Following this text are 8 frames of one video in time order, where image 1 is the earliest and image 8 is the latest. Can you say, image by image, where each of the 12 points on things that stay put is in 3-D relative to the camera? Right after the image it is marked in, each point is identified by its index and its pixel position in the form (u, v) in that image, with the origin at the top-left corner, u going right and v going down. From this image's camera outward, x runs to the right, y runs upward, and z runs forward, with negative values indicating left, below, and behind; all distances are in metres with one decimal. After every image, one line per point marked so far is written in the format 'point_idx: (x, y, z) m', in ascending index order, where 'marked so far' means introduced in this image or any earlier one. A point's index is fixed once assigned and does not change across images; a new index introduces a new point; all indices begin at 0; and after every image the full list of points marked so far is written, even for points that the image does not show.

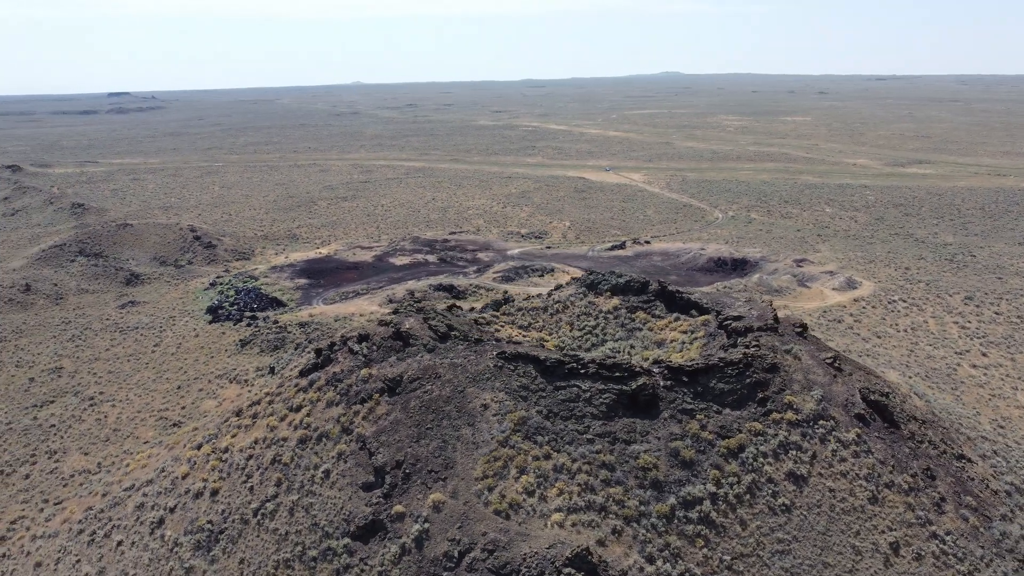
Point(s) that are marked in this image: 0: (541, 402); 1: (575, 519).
0: (+0.5, -2.3, +16.1) m
1: (+1.1, -4.0, +13.9) m
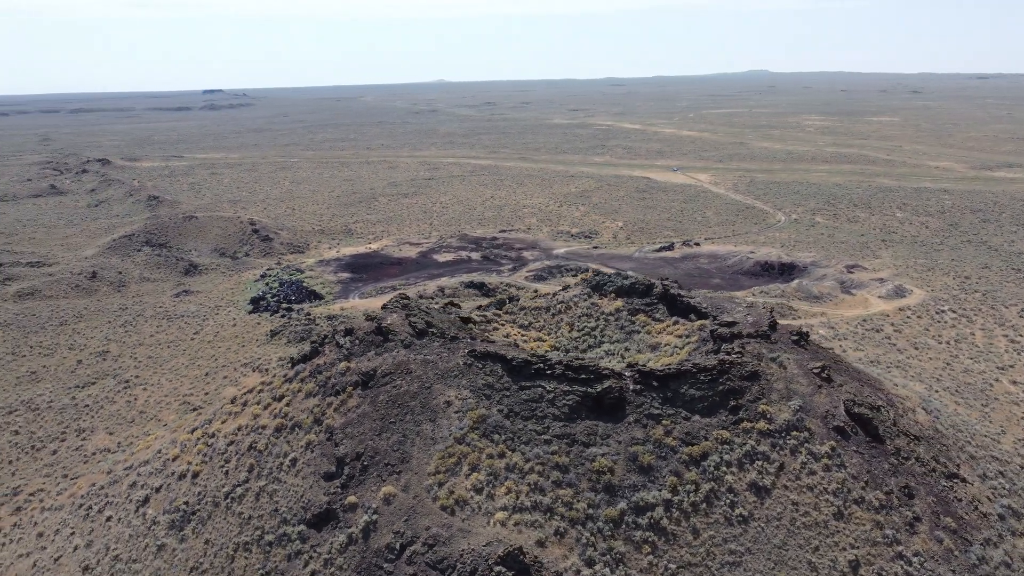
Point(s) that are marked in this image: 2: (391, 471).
0: (-0.2, -2.3, +16.2) m
1: (+0.1, -4.0, +14.0) m
2: (-2.3, -3.4, +15.2) m
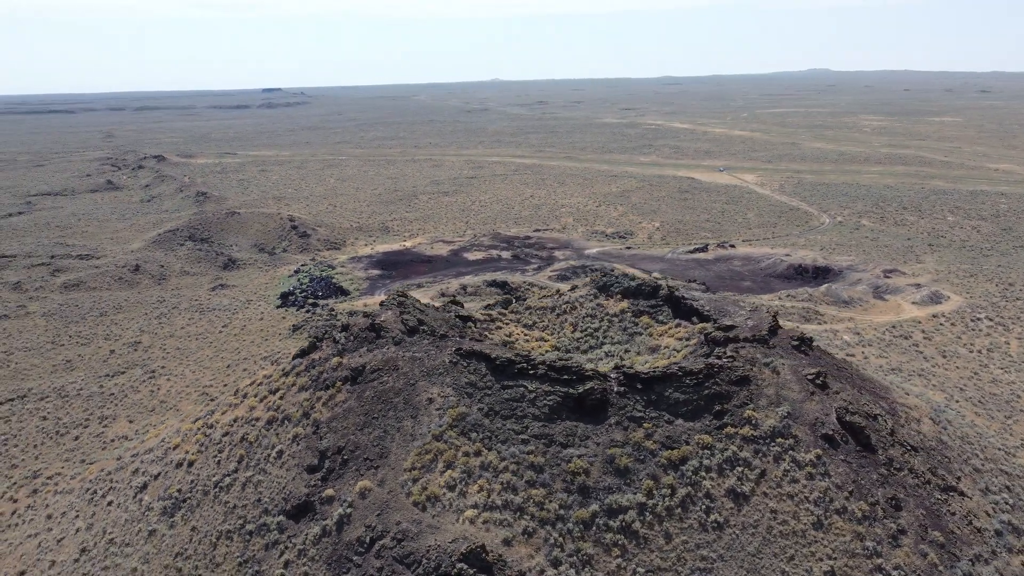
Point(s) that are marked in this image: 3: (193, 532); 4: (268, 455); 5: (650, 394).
0: (-0.6, -2.2, +16.3) m
1: (-0.4, -4.0, +14.1) m
2: (-2.7, -3.4, +15.4) m
3: (-6.3, -4.8, +15.9) m
4: (-5.1, -3.5, +16.8) m
5: (+2.8, -2.2, +16.7) m
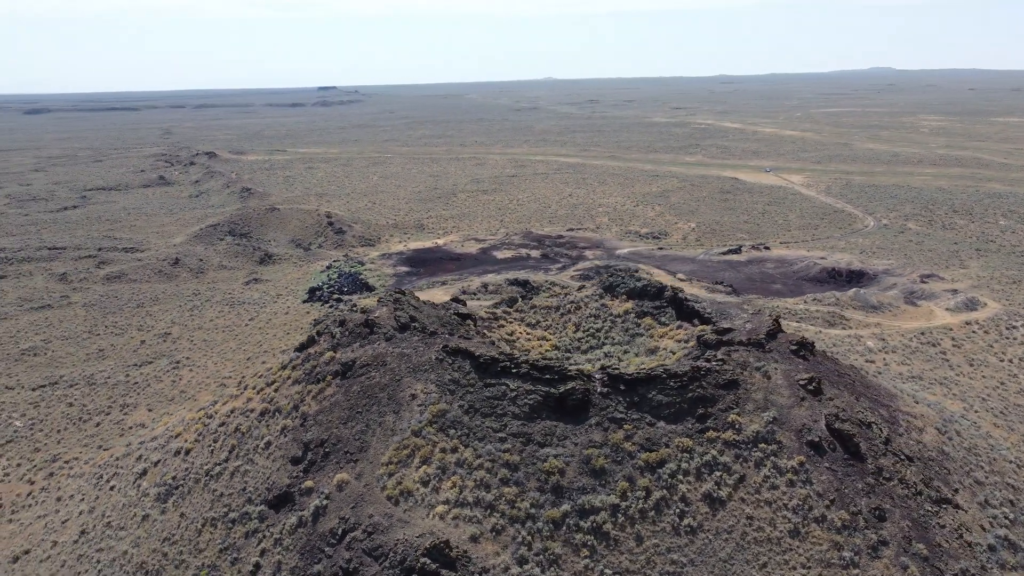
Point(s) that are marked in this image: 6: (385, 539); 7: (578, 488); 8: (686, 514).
0: (-0.9, -2.2, +16.4) m
1: (-1.0, -4.0, +14.2) m
2: (-3.2, -3.3, +15.7) m
3: (-6.7, -4.7, +16.4) m
4: (-5.5, -3.4, +17.2) m
5: (+2.5, -2.2, +16.6) m
6: (-2.2, -4.3, +13.8) m
7: (+1.2, -3.7, +14.9) m
8: (+3.2, -4.1, +14.7) m
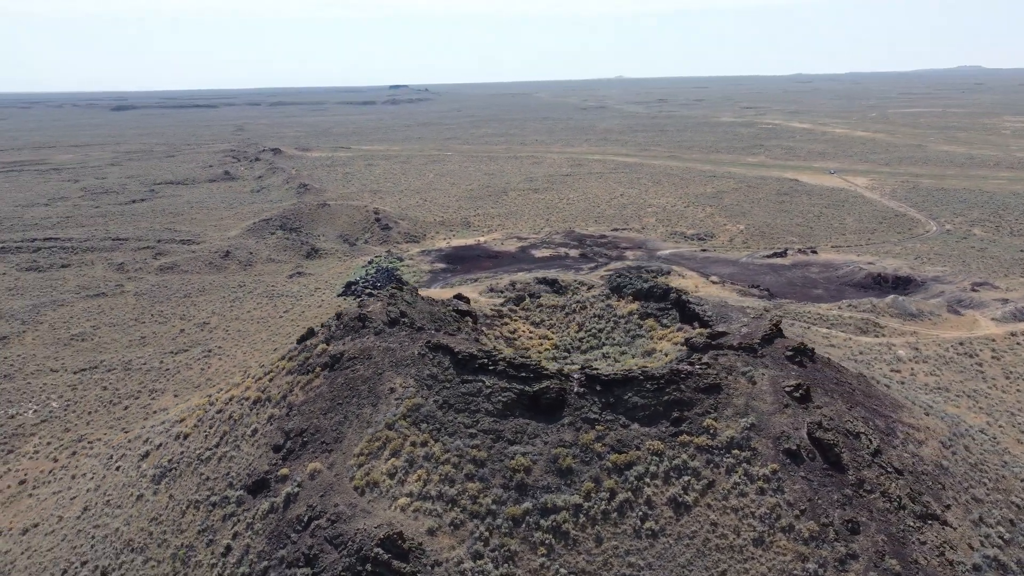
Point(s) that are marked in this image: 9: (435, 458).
0: (-1.4, -2.1, +16.6) m
1: (-1.7, -3.9, +14.4) m
2: (-3.8, -3.2, +16.1) m
3: (-7.3, -4.5, +17.1) m
4: (-5.9, -3.2, +17.7) m
5: (+2.0, -2.2, +16.6) m
6: (-2.9, -4.2, +14.1) m
7: (+0.6, -3.7, +14.9) m
8: (+2.5, -4.1, +14.5) m
9: (-1.5, -3.2, +15.3) m
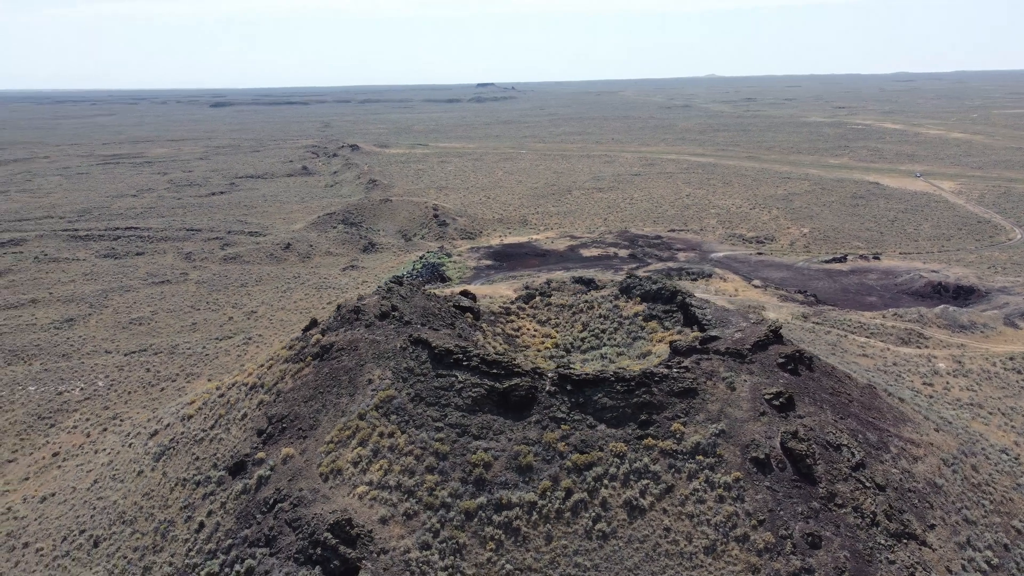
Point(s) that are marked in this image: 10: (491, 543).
0: (-2.0, -2.0, +17.0) m
1: (-2.5, -3.8, +14.8) m
2: (-4.4, -3.0, +16.6) m
3: (-7.8, -4.2, +18.0) m
4: (-6.4, -3.0, +18.5) m
5: (+1.4, -2.2, +16.5) m
6: (-3.8, -4.1, +14.6) m
7: (-0.2, -3.6, +15.1) m
8: (+1.6, -4.1, +14.5) m
9: (-2.2, -3.1, +15.7) m
10: (-0.4, -4.5, +14.2) m
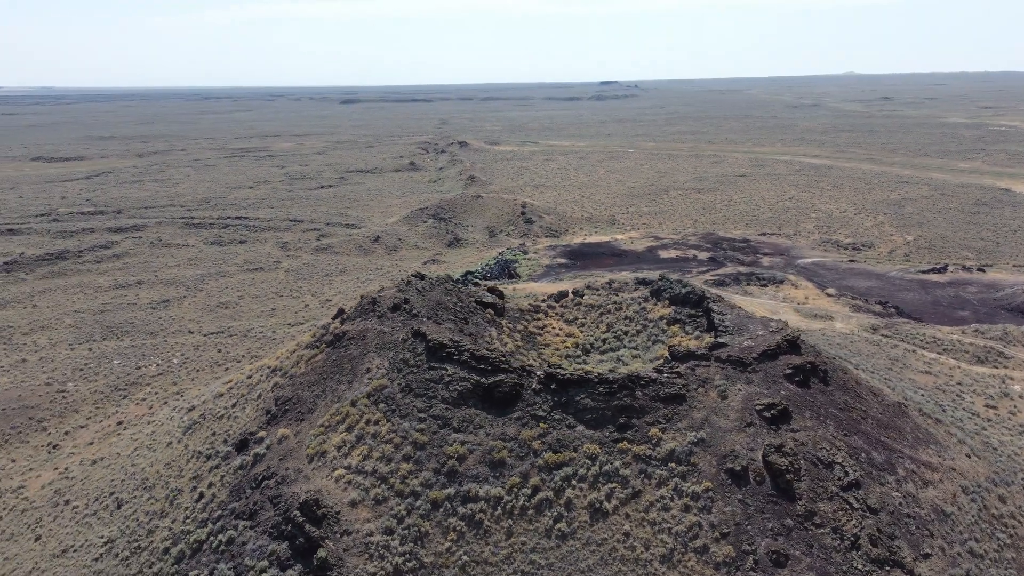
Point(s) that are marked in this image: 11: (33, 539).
0: (-2.2, -1.9, +17.5) m
1: (-3.1, -3.6, +15.4) m
2: (-4.6, -2.8, +17.5) m
3: (-7.9, -3.9, +19.3) m
4: (-6.3, -2.7, +19.7) m
5: (+1.1, -2.2, +16.5) m
6: (-4.4, -3.9, +15.4) m
7: (-0.8, -3.6, +15.3) m
8: (+0.9, -4.2, +14.5) m
9: (-2.6, -3.0, +16.2) m
10: (-1.1, -4.4, +14.5) m
11: (-11.0, -5.8, +18.5) m
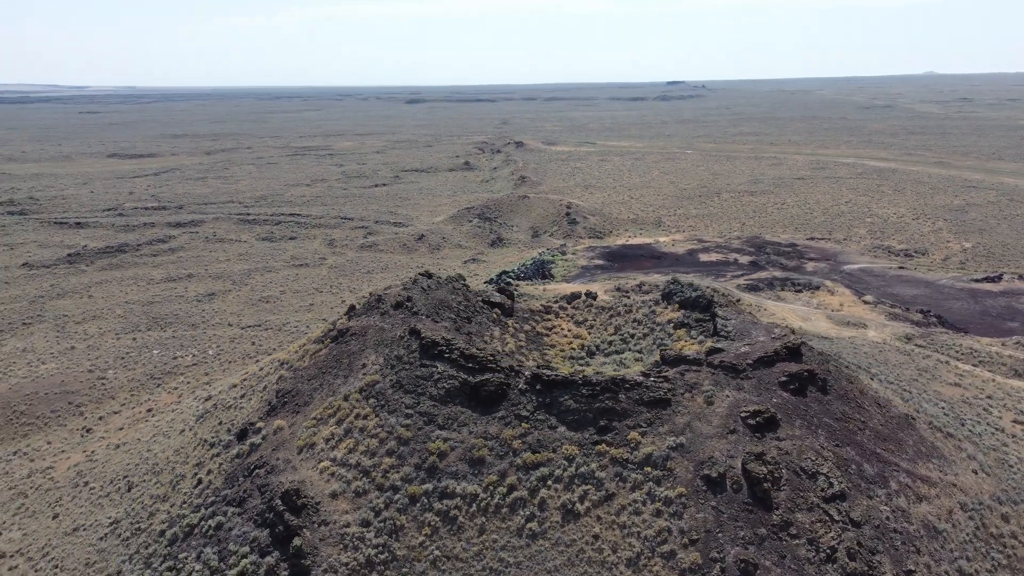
0: (-2.4, -1.9, +17.8) m
1: (-3.5, -3.6, +15.8) m
2: (-4.9, -2.7, +18.0) m
3: (-8.0, -3.7, +20.1) m
4: (-6.4, -2.6, +20.3) m
5: (+0.8, -2.3, +16.6) m
6: (-4.8, -3.8, +16.0) m
7: (-1.2, -3.6, +15.6) m
8: (+0.4, -4.2, +14.6) m
9: (-2.9, -2.9, +16.6) m
10: (-1.6, -4.4, +14.7) m
11: (-11.2, -5.5, +19.5) m
